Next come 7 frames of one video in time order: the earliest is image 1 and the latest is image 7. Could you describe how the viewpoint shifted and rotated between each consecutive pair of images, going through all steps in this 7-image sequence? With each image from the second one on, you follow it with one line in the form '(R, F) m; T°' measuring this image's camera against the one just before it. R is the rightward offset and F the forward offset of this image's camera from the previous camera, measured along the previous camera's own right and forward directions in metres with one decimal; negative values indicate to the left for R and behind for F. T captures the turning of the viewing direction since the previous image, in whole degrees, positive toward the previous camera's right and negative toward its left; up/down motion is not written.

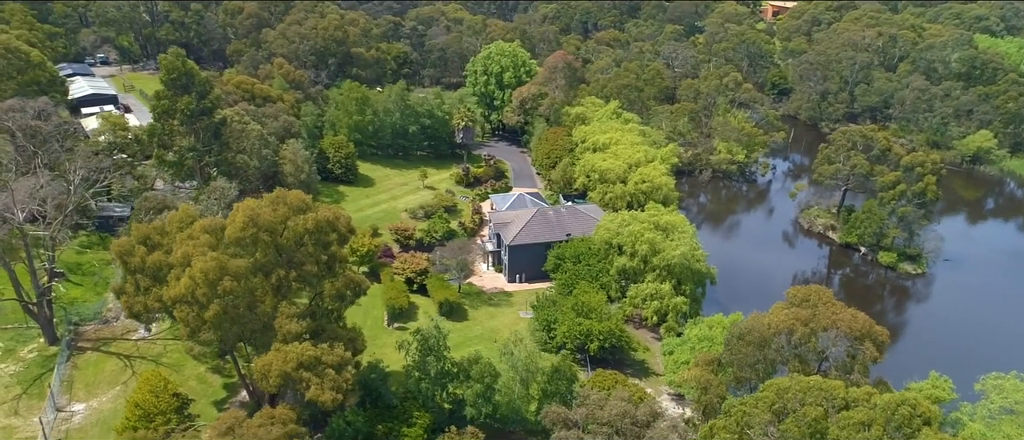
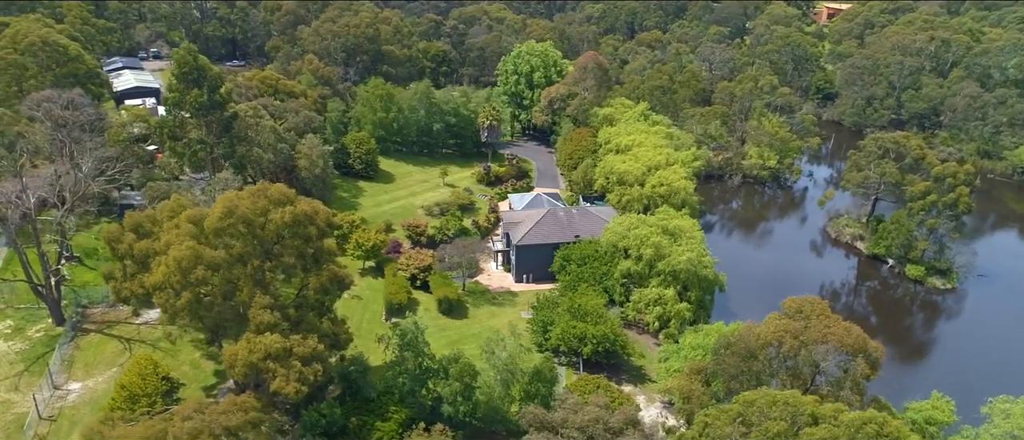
(+2.8, +0.2) m; -4°
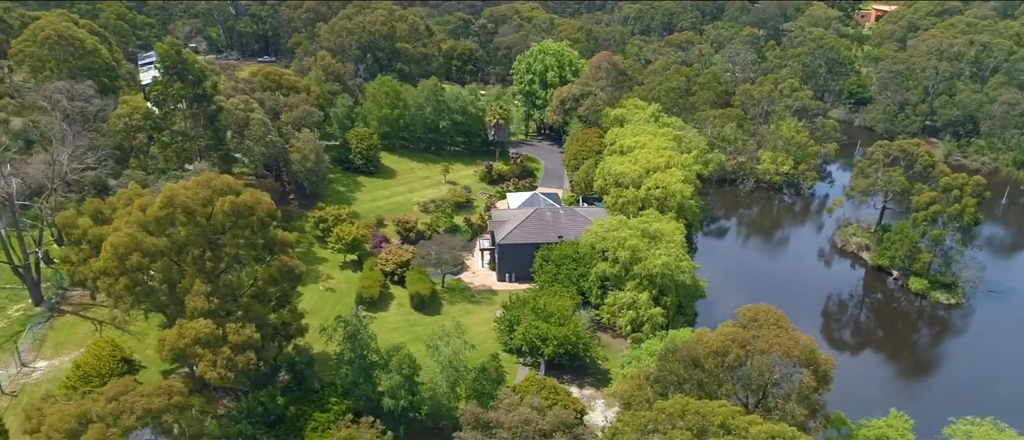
(+4.3, +0.2) m; -4°
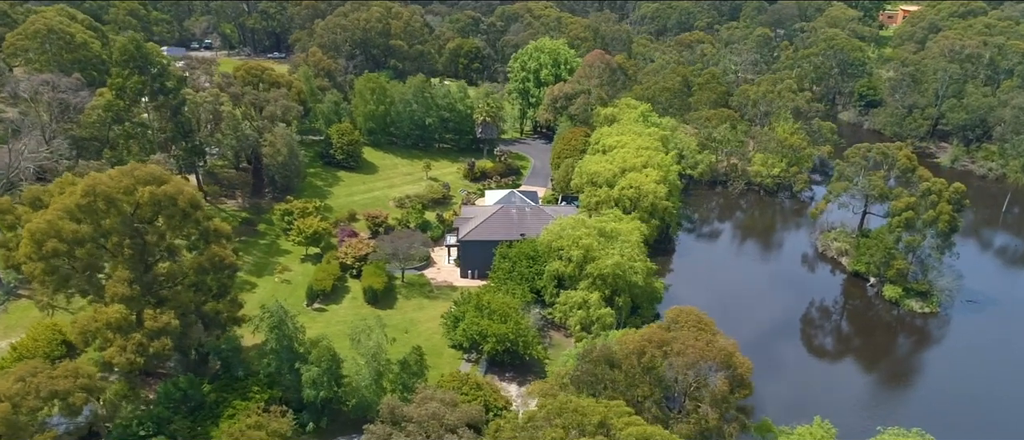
(+4.6, +0.2) m; -3°
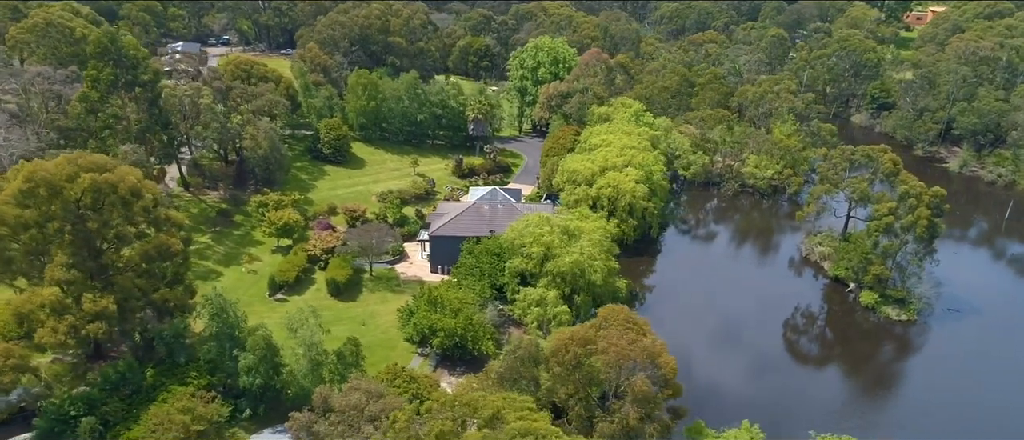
(+4.1, +0.1) m; -3°
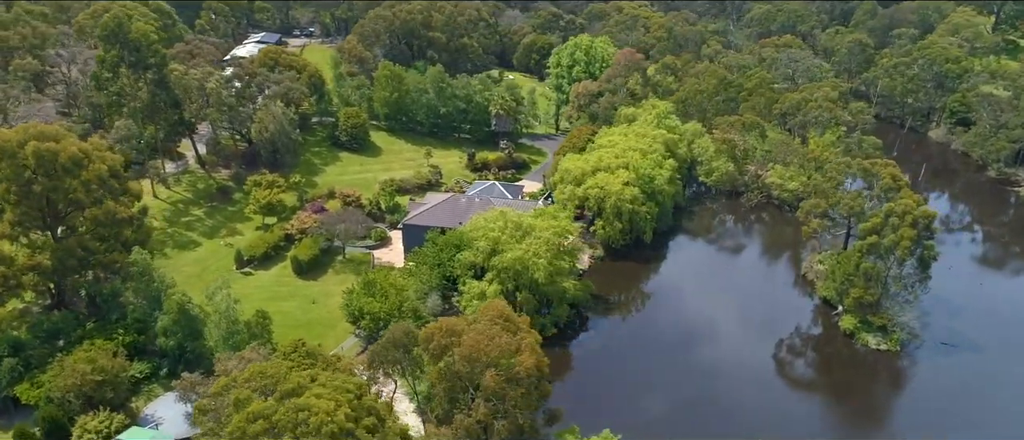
(+9.2, +0.6) m; -9°
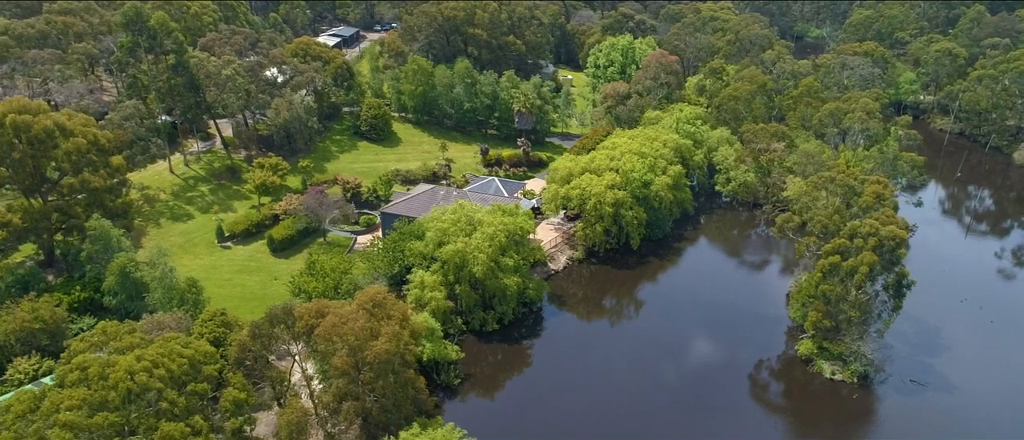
(+9.6, +0.6) m; -10°
